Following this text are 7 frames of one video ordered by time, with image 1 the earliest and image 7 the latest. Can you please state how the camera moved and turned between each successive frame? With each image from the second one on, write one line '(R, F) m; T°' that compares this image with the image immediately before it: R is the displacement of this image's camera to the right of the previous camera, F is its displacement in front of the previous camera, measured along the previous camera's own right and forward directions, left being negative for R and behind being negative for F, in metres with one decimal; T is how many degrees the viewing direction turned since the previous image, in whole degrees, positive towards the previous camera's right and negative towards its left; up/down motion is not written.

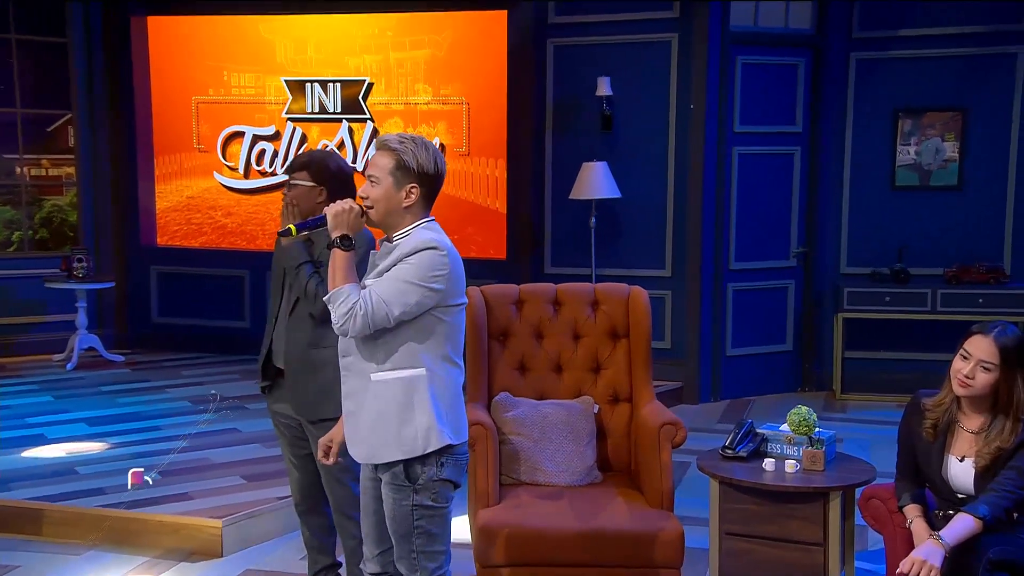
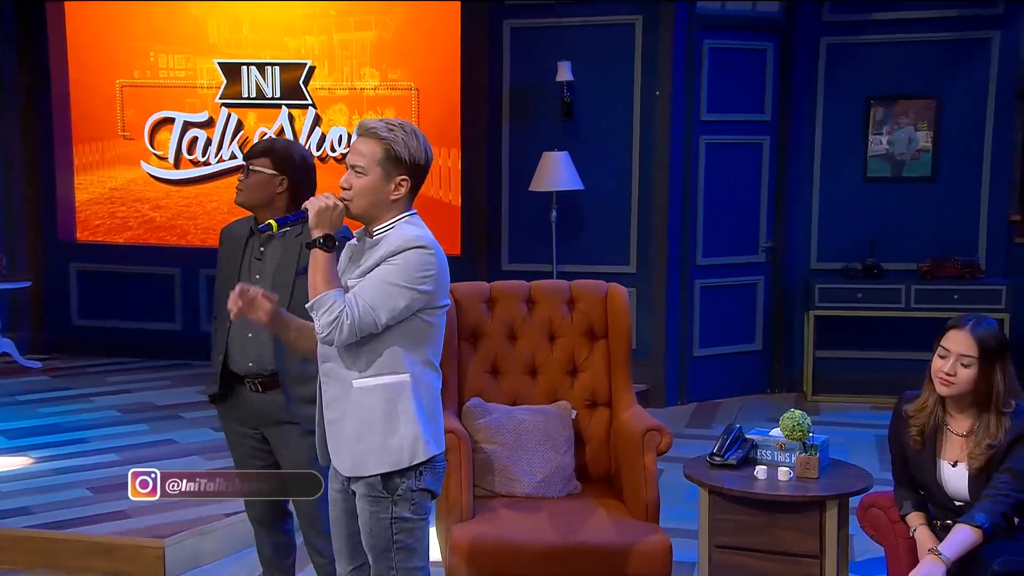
(-0.2, +0.5) m; +4°
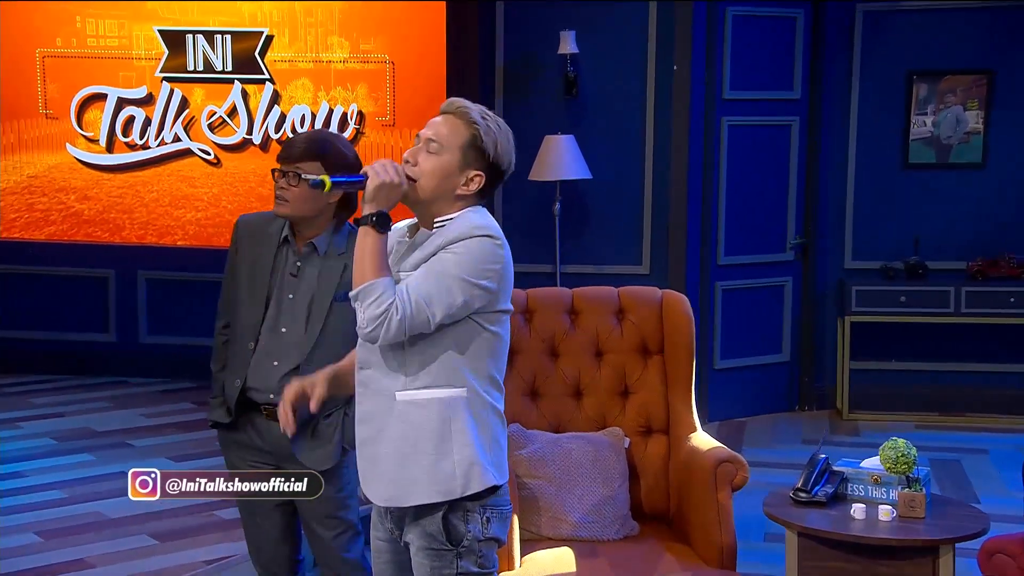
(-0.4, +1.0) m; +4°
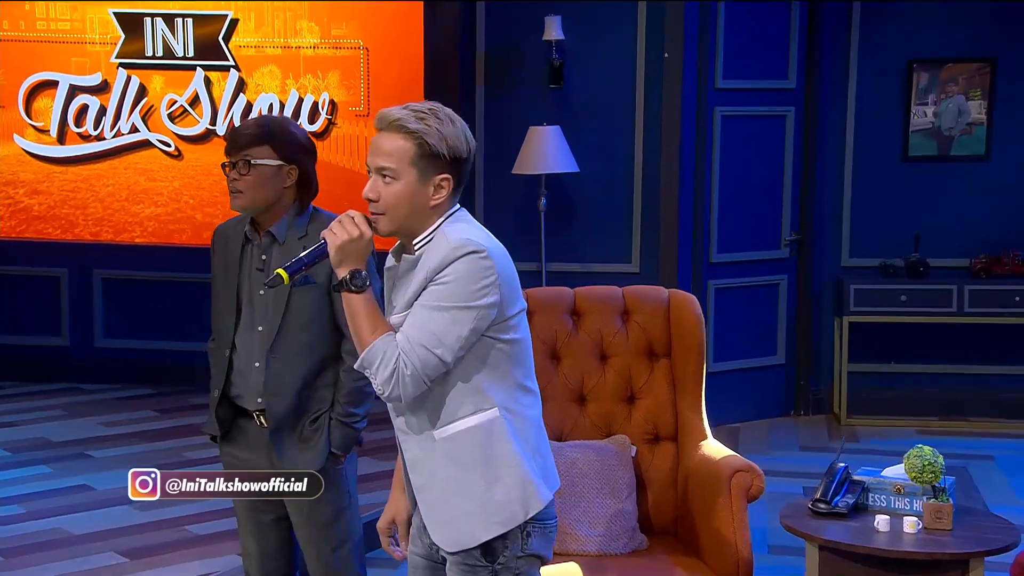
(-0.1, +0.4) m; +2°
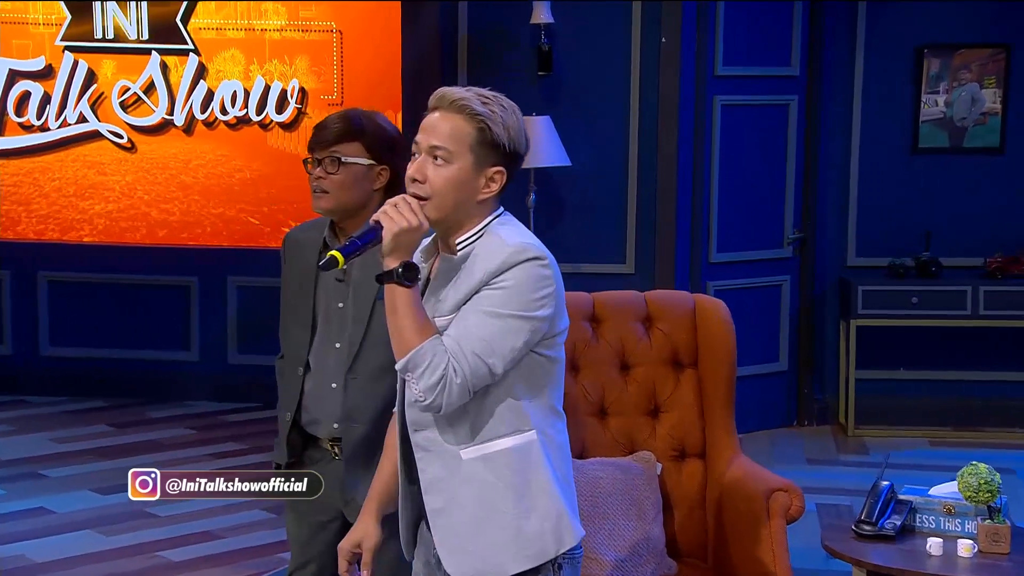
(-0.2, +0.4) m; +2°
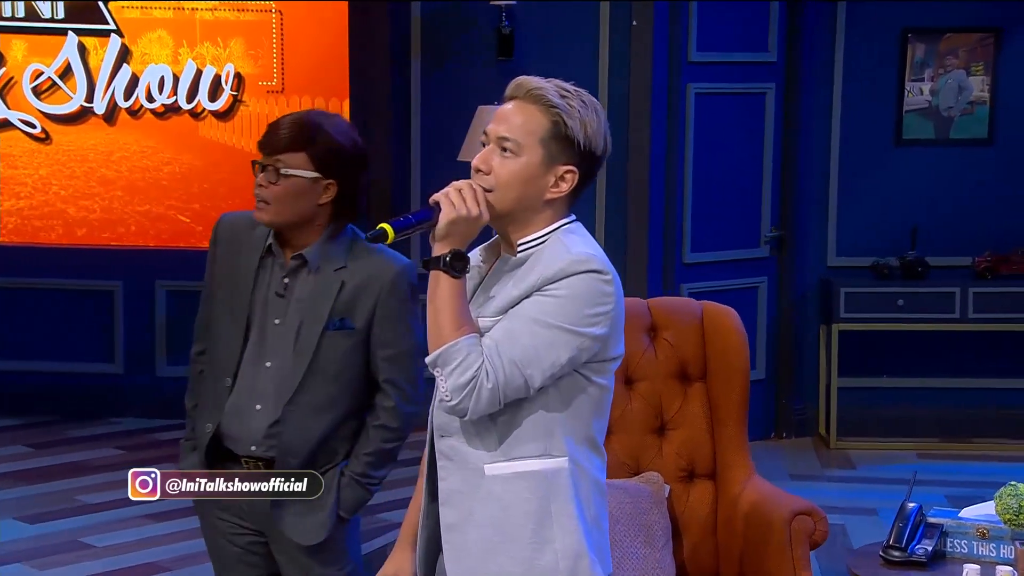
(-0.1, +0.5) m; +4°
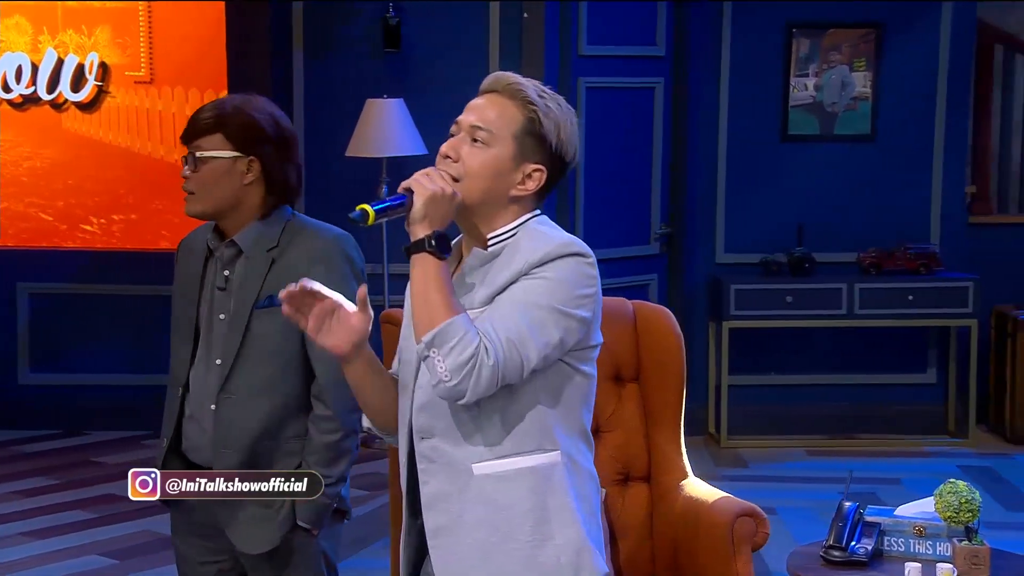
(-0.2, +0.2) m; +8°
